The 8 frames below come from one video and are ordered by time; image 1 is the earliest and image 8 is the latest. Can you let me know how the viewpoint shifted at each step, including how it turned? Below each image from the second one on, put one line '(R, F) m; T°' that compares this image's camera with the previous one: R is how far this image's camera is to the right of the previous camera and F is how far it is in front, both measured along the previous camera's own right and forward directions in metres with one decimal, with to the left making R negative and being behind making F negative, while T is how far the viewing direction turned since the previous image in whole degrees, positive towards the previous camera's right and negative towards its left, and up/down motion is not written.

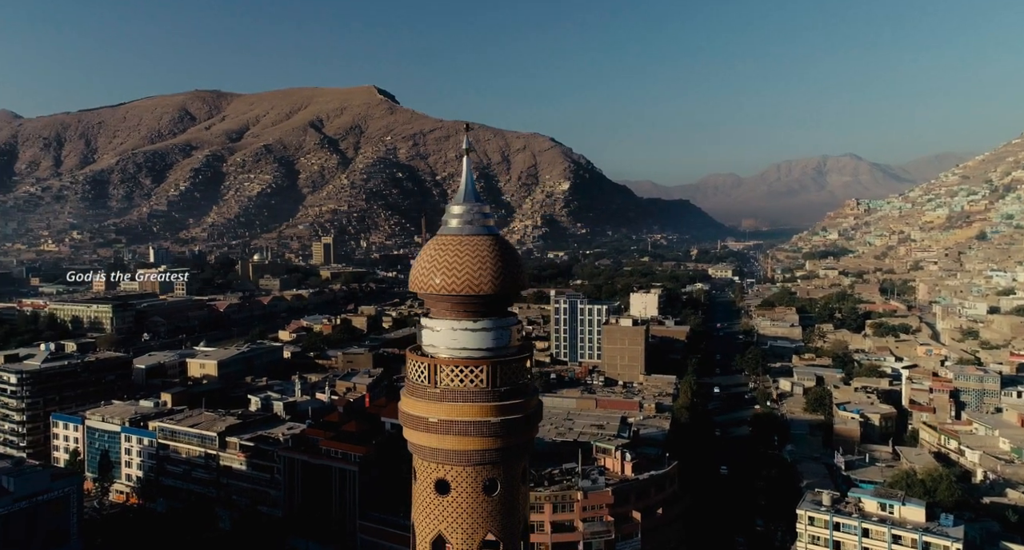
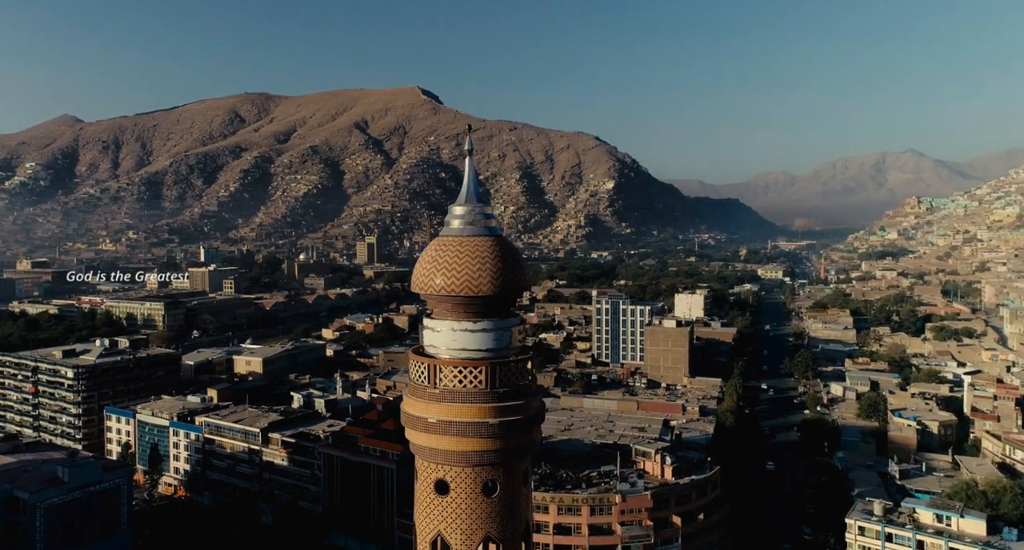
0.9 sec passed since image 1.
(-0.1, +0.3) m; -3°
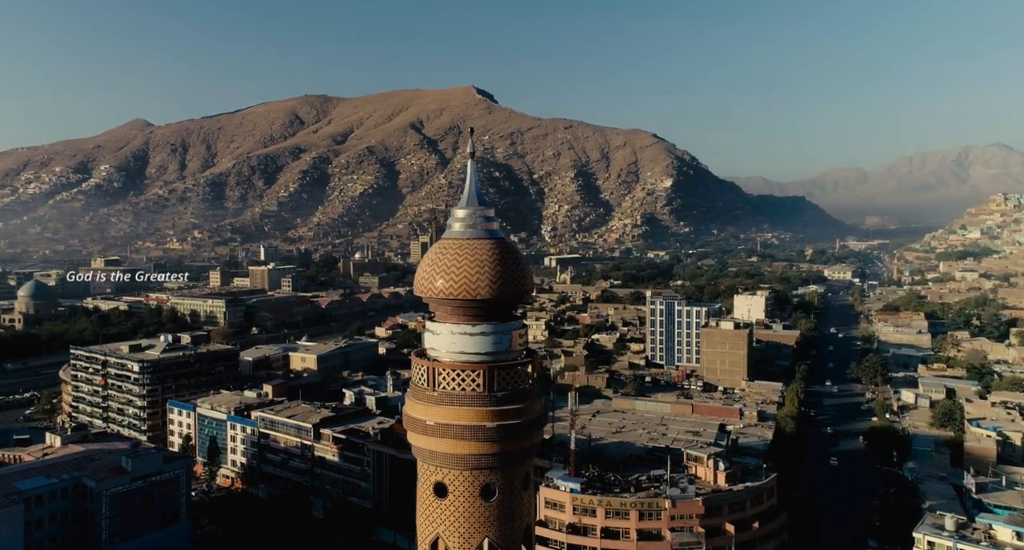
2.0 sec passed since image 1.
(-0.1, +0.4) m; -3°
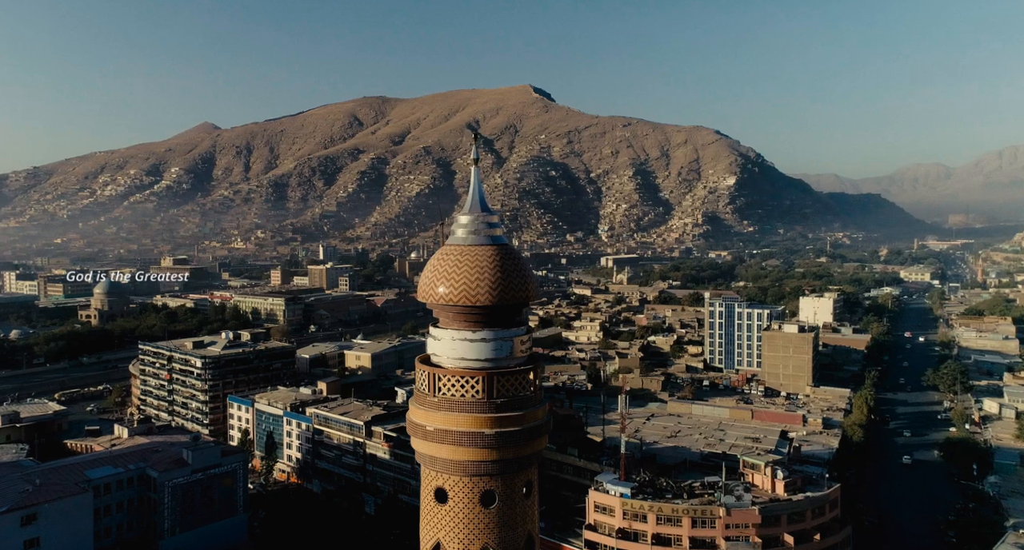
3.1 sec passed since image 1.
(-0.2, +0.5) m; -4°
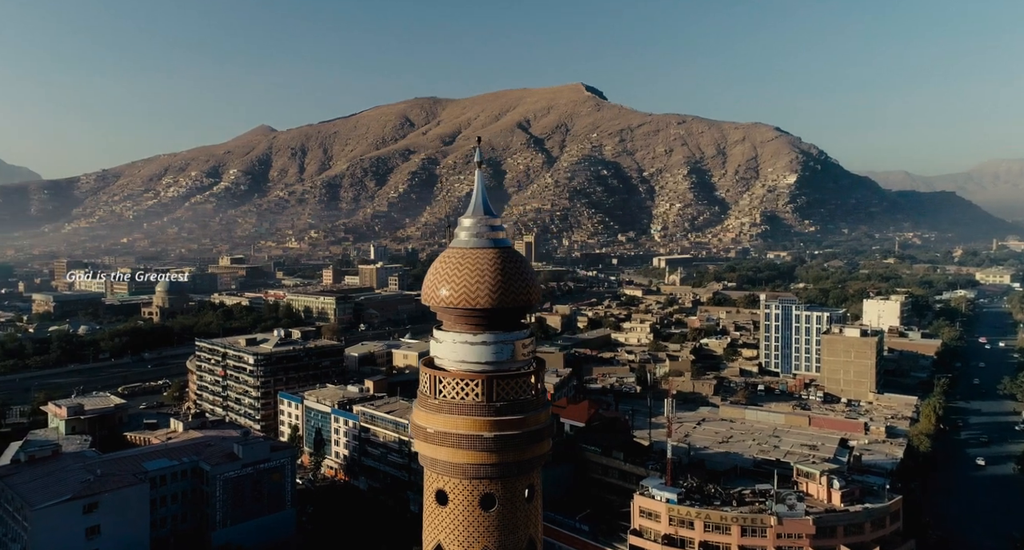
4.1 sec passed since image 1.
(-0.1, +0.5) m; -3°
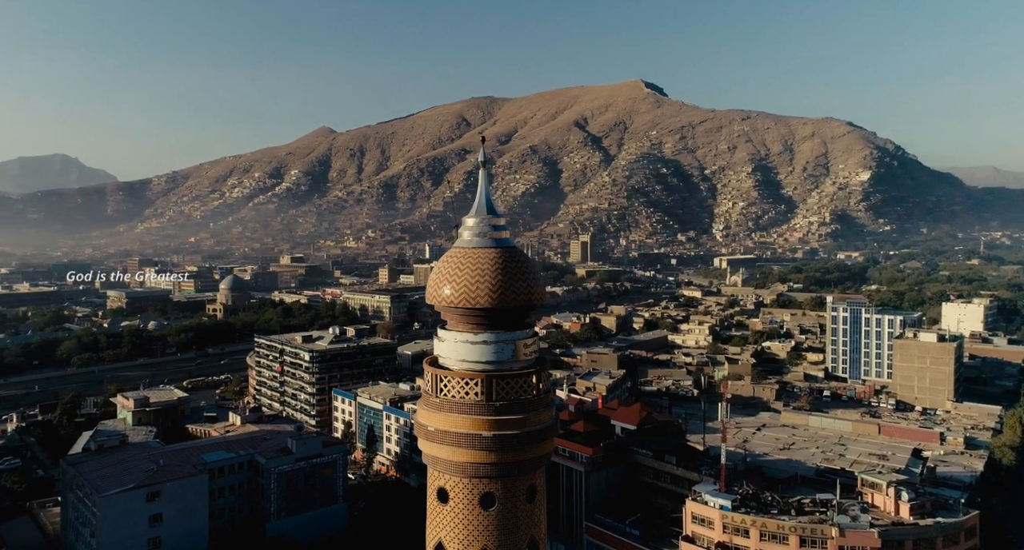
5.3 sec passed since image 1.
(-0.2, +0.6) m; -4°
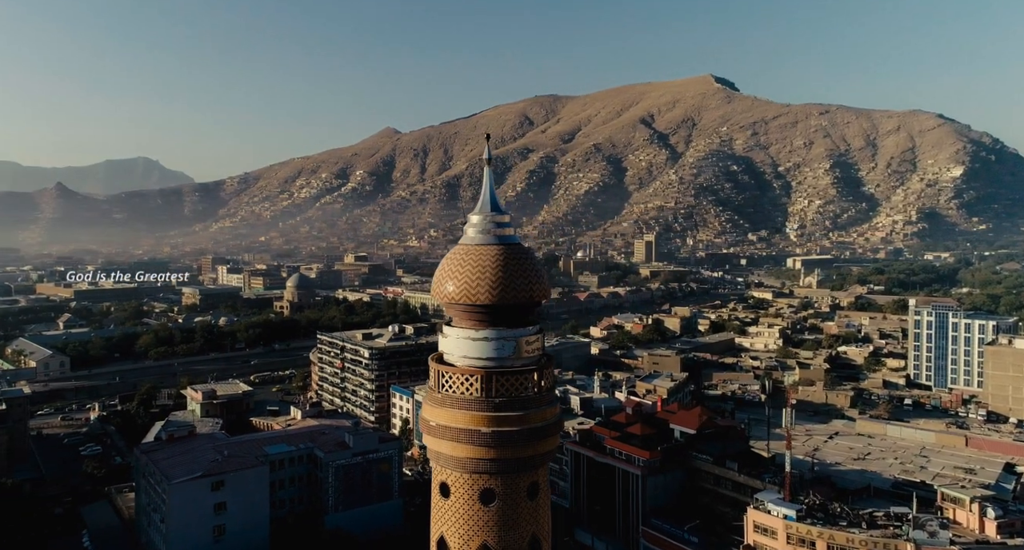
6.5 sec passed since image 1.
(-0.2, +0.8) m; -4°
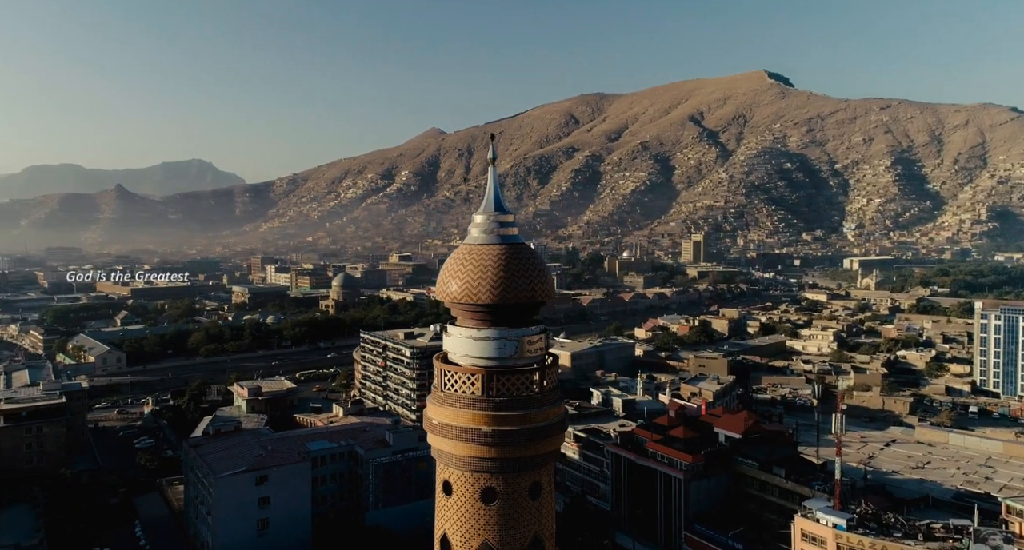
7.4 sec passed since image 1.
(-0.2, +0.6) m; -3°
